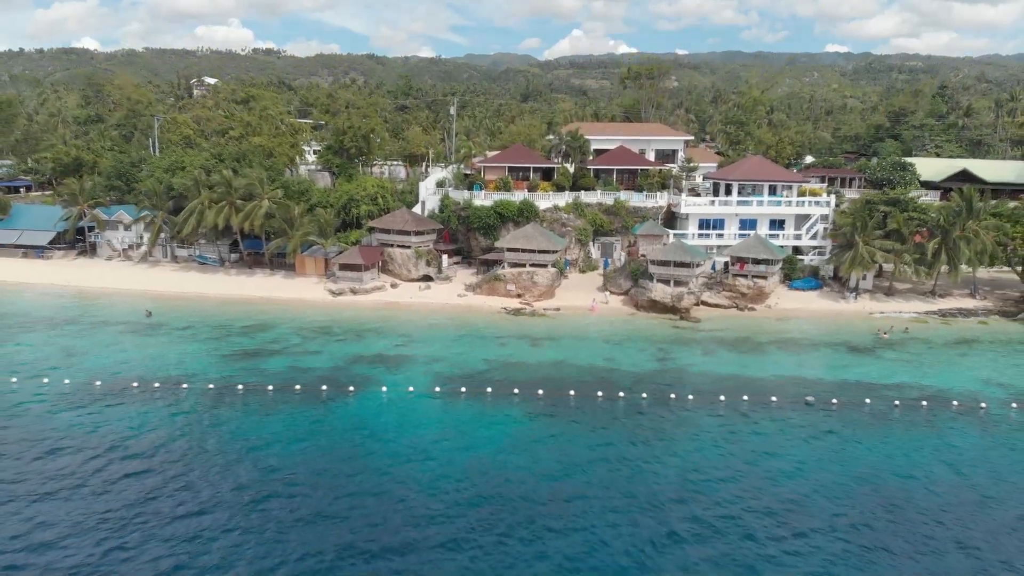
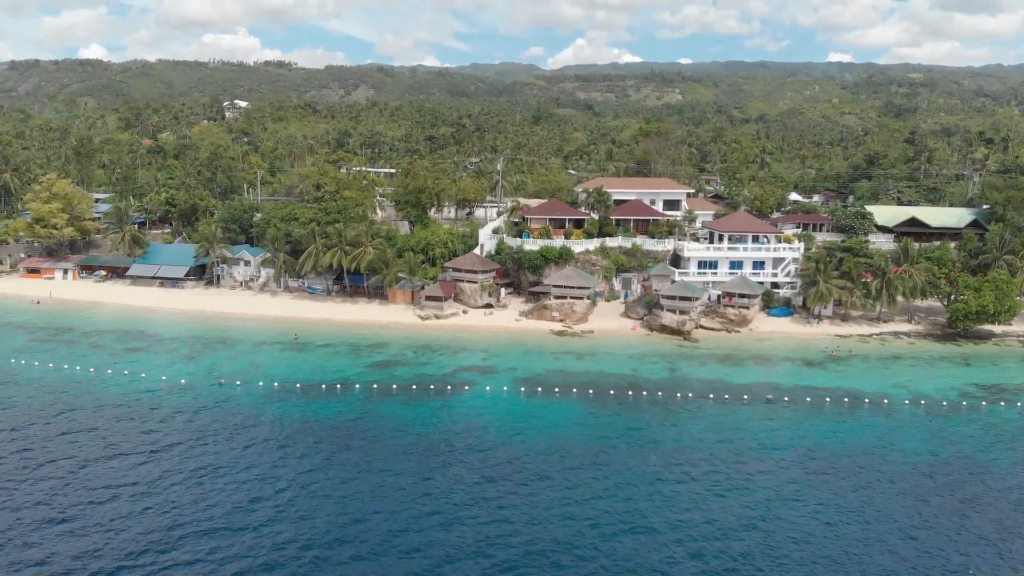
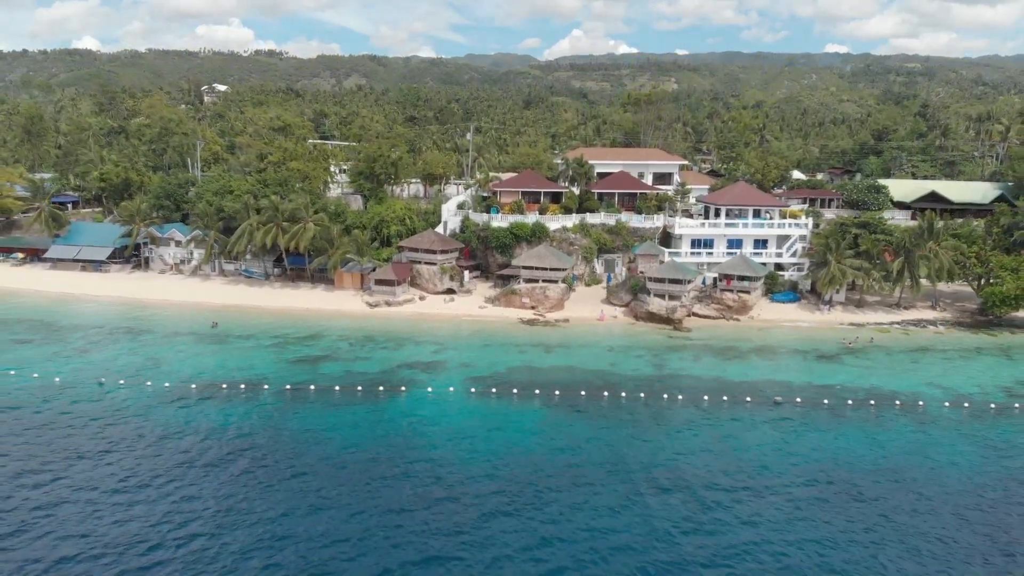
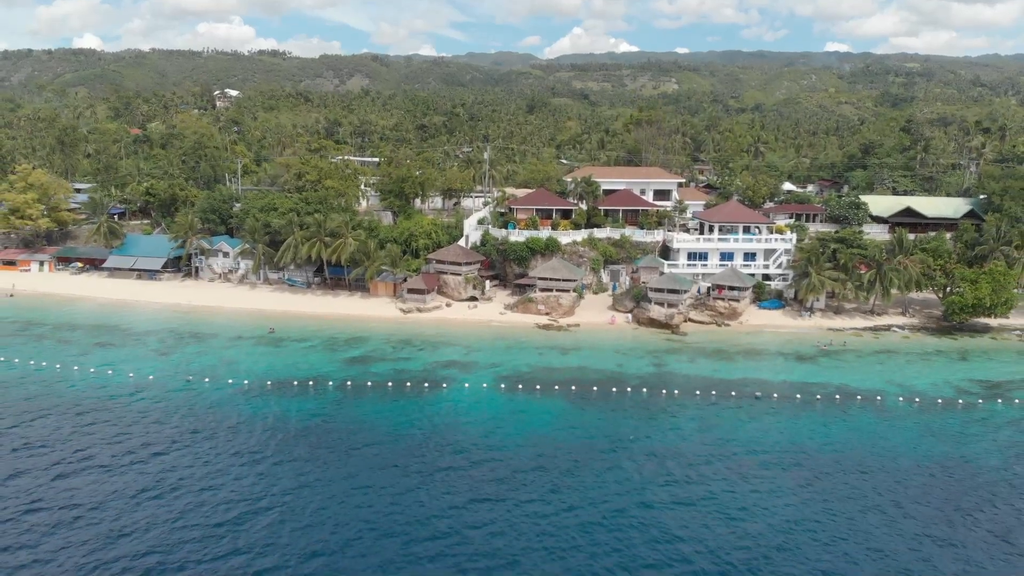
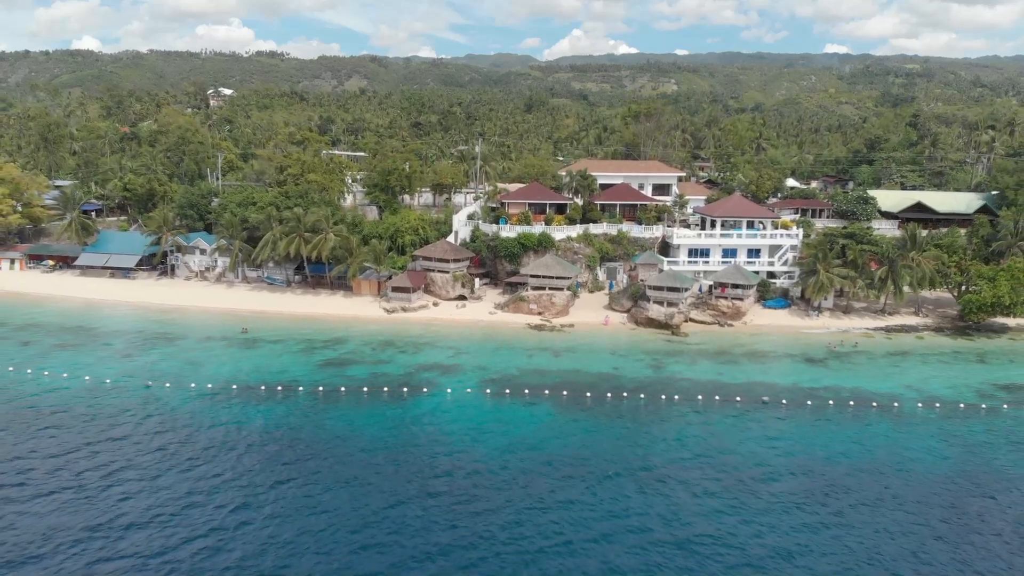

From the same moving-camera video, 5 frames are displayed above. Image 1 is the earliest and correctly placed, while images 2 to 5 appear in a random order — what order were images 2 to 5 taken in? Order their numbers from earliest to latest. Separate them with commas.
3, 5, 4, 2
